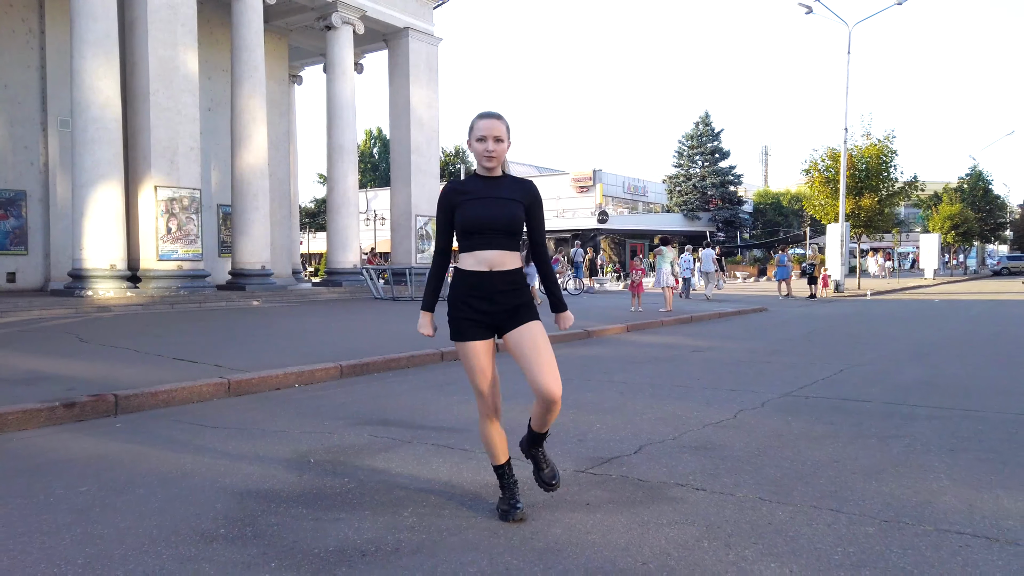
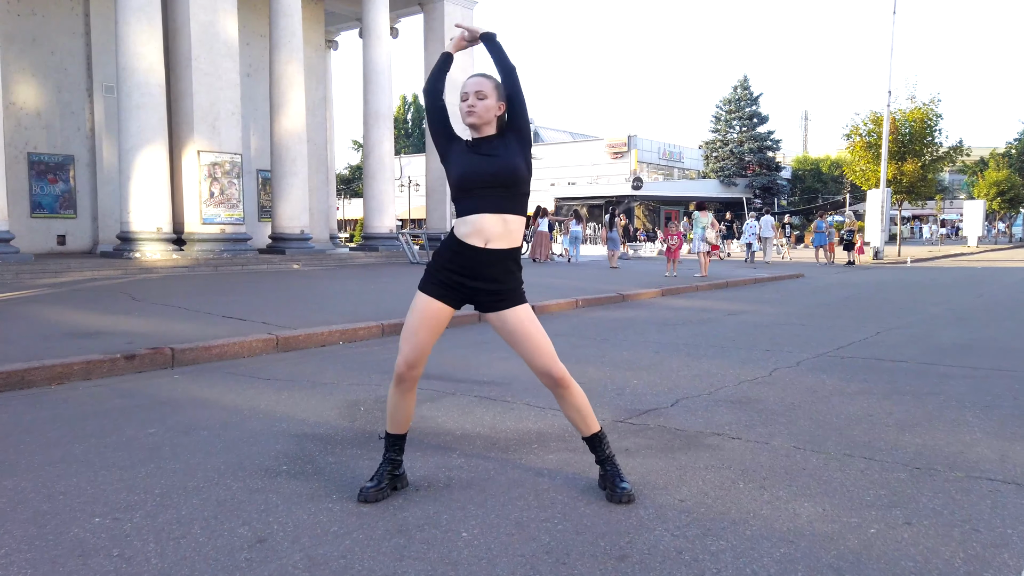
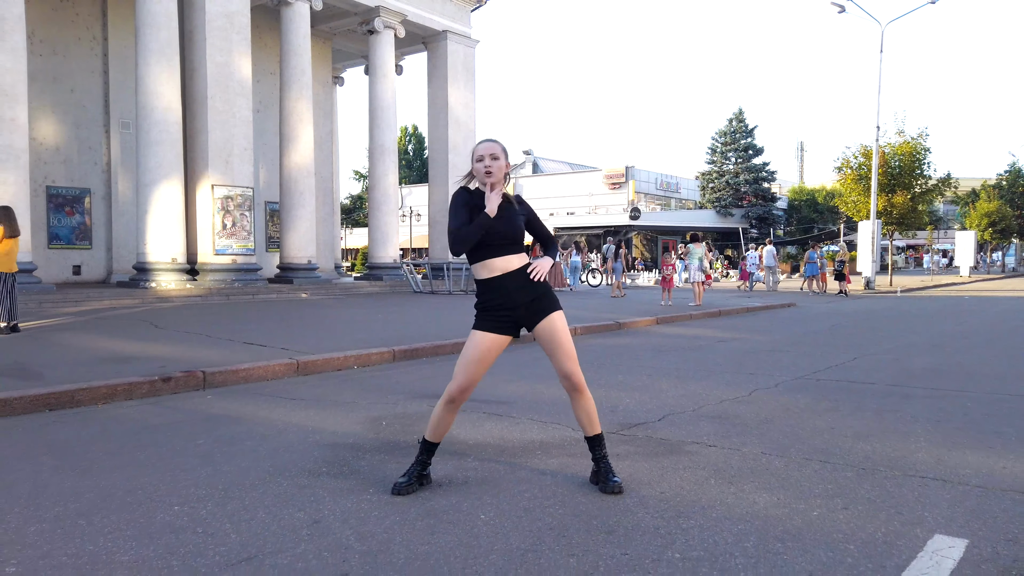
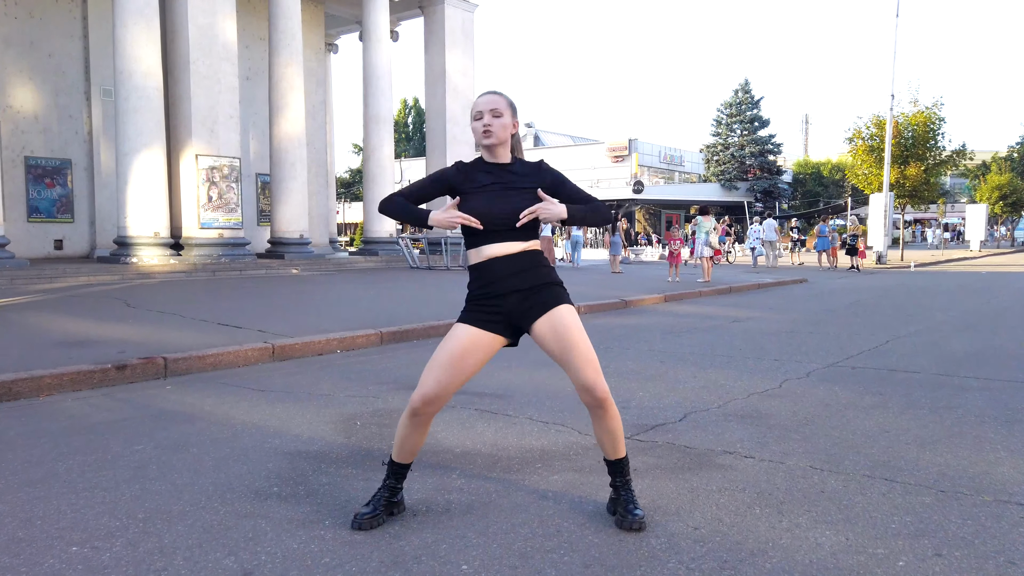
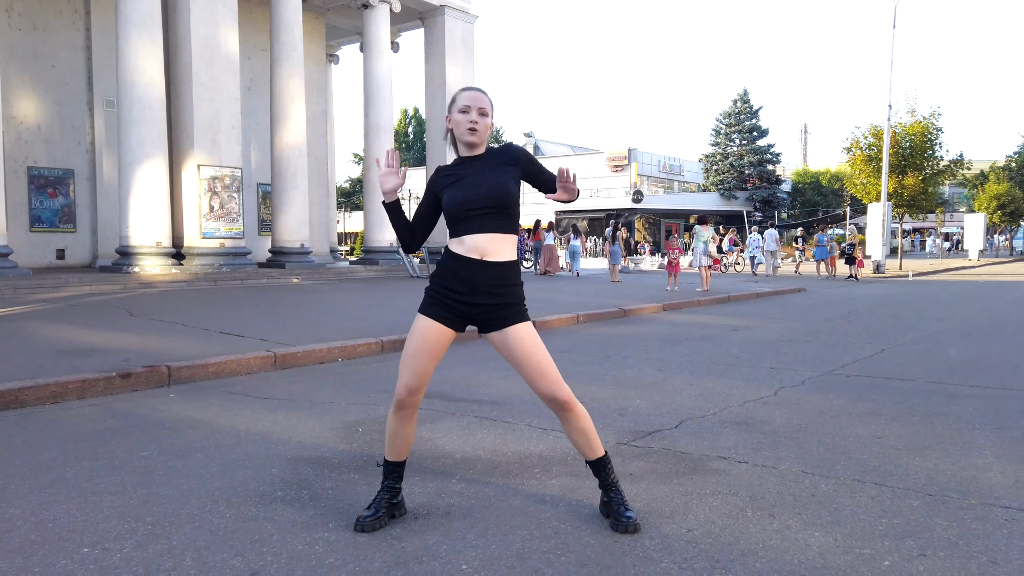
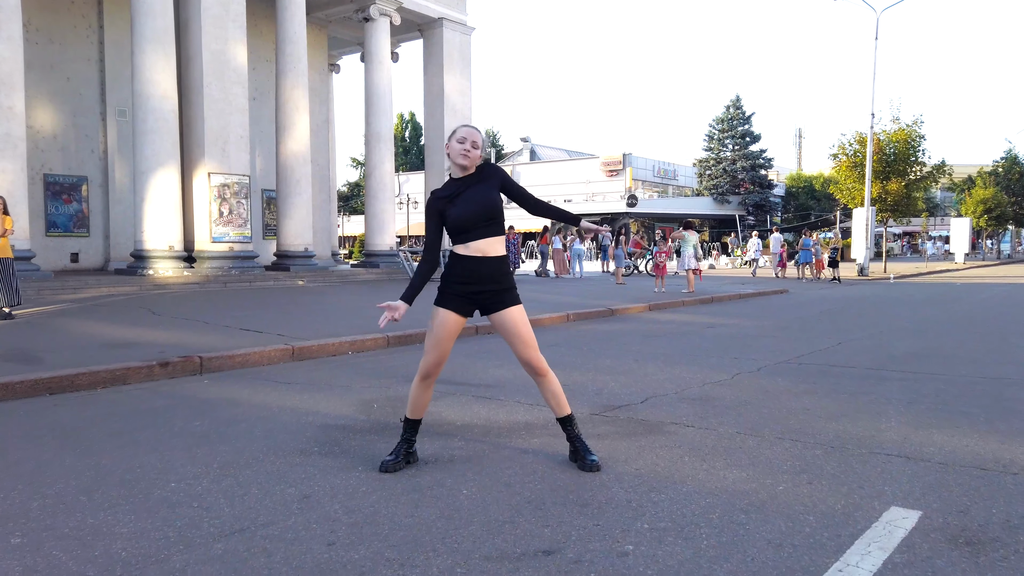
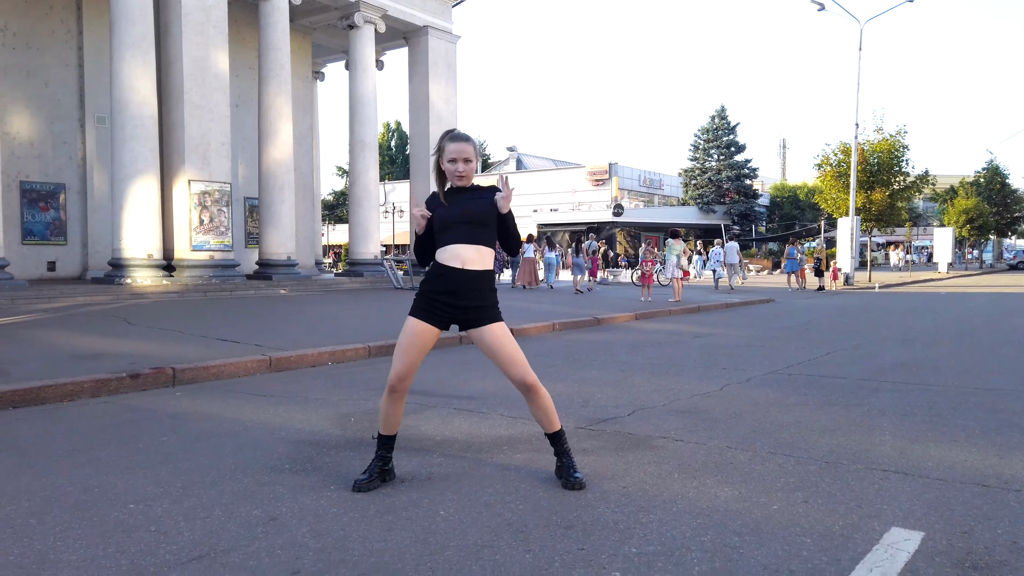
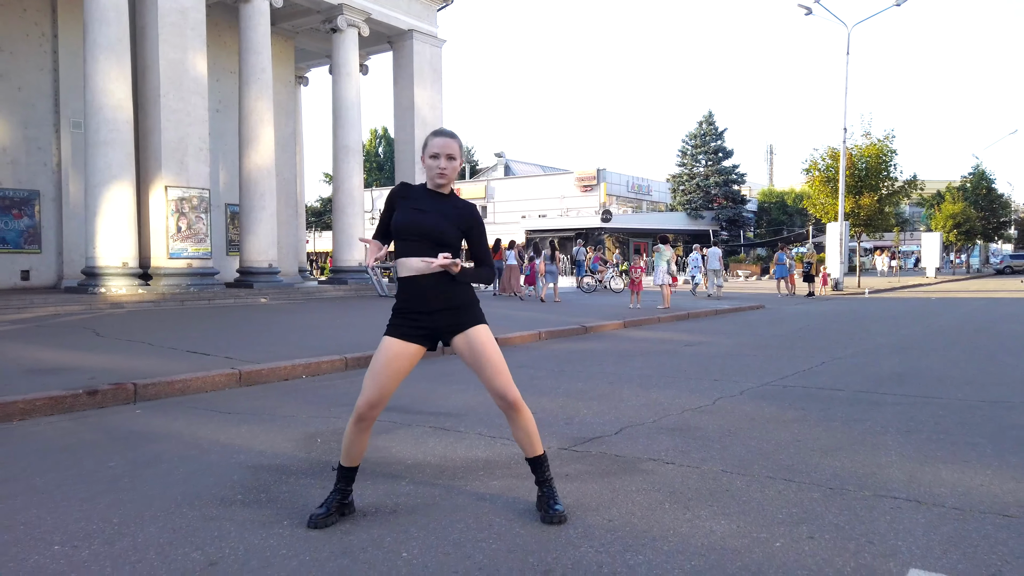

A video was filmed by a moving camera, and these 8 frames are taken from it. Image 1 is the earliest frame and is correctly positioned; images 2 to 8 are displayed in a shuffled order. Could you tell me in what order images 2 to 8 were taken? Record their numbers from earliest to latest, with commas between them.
8, 7, 2, 4, 5, 3, 6
